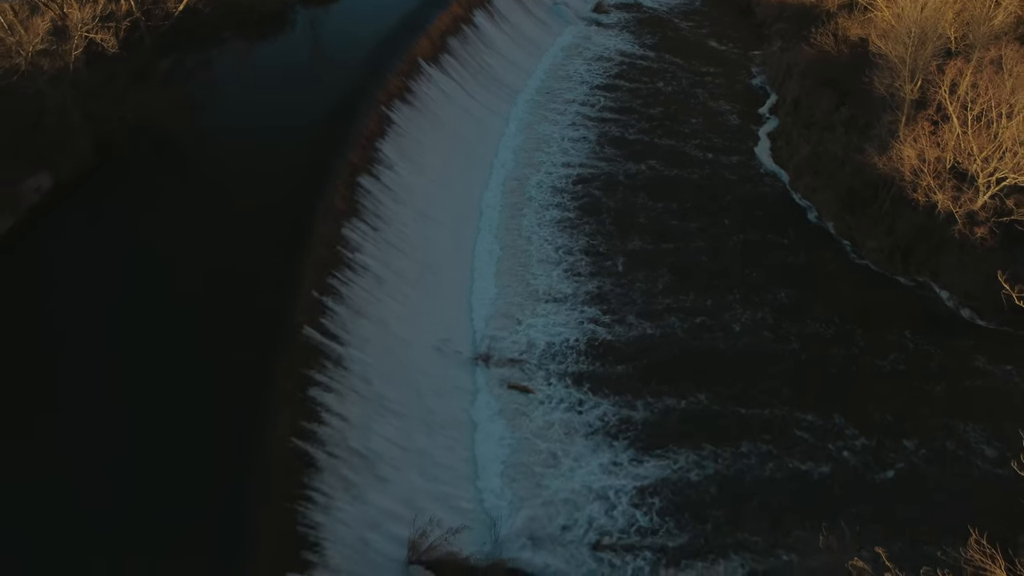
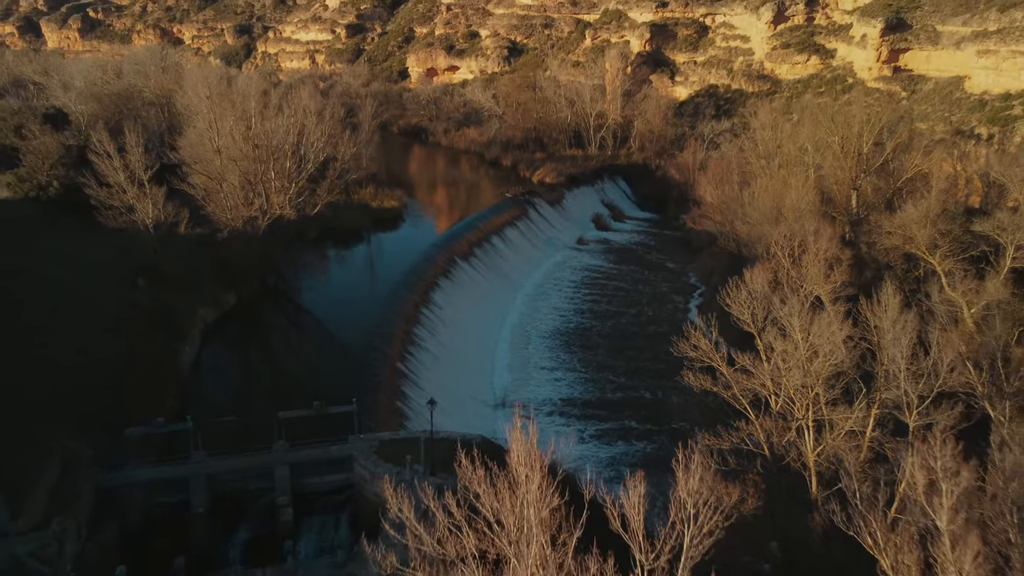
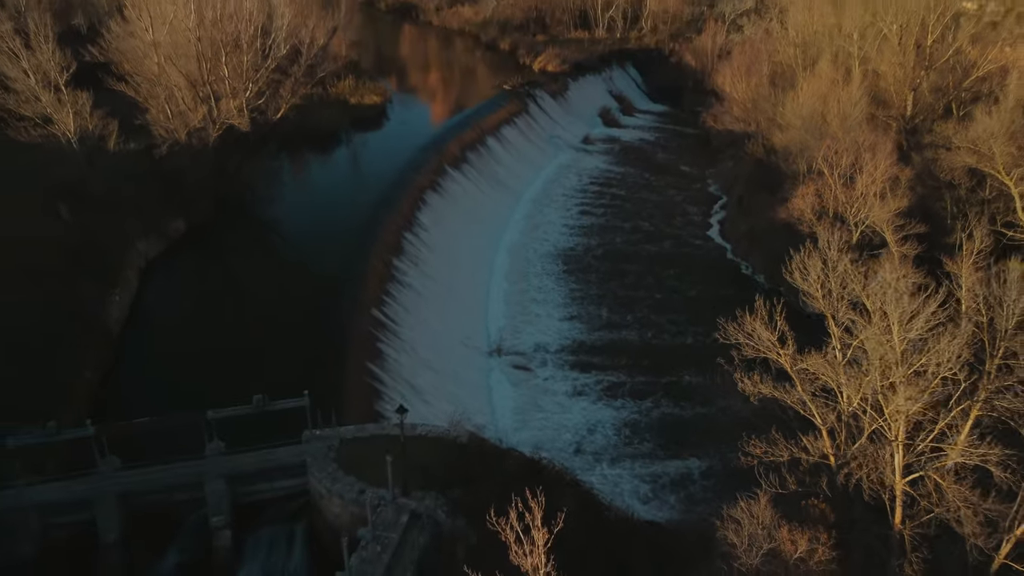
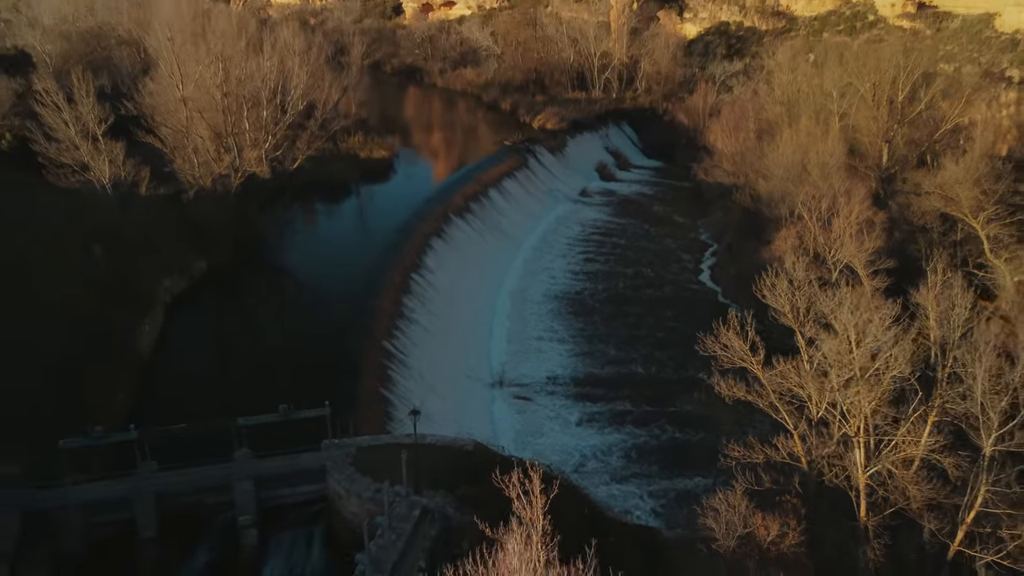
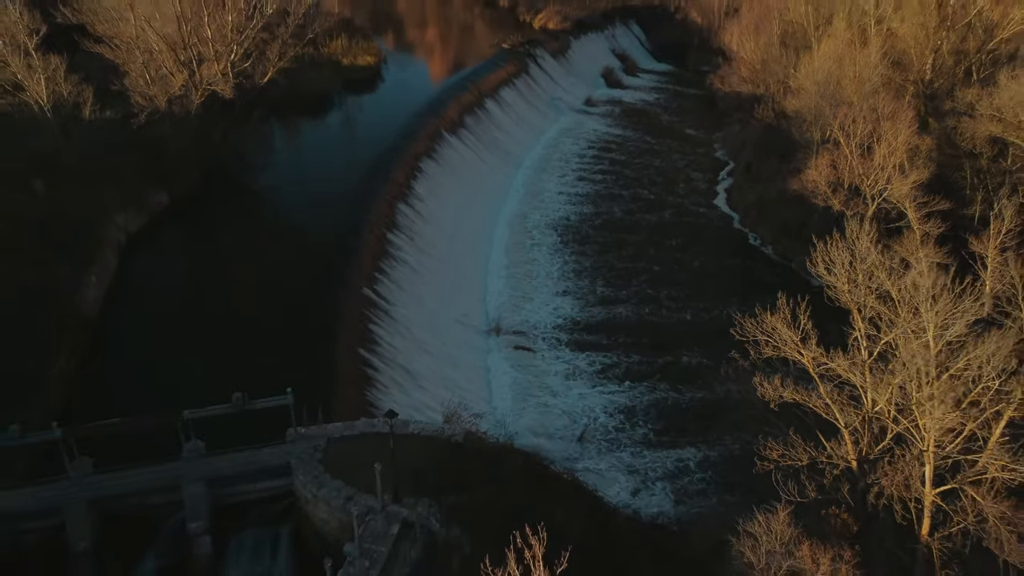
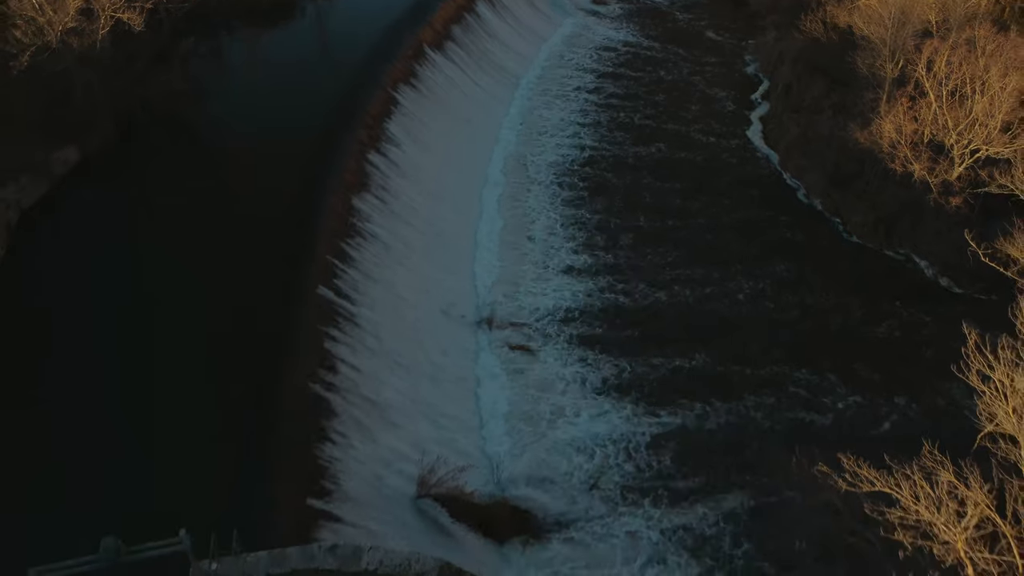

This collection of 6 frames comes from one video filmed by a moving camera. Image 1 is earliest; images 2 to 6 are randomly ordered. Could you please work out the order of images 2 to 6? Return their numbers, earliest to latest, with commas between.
6, 5, 3, 4, 2
